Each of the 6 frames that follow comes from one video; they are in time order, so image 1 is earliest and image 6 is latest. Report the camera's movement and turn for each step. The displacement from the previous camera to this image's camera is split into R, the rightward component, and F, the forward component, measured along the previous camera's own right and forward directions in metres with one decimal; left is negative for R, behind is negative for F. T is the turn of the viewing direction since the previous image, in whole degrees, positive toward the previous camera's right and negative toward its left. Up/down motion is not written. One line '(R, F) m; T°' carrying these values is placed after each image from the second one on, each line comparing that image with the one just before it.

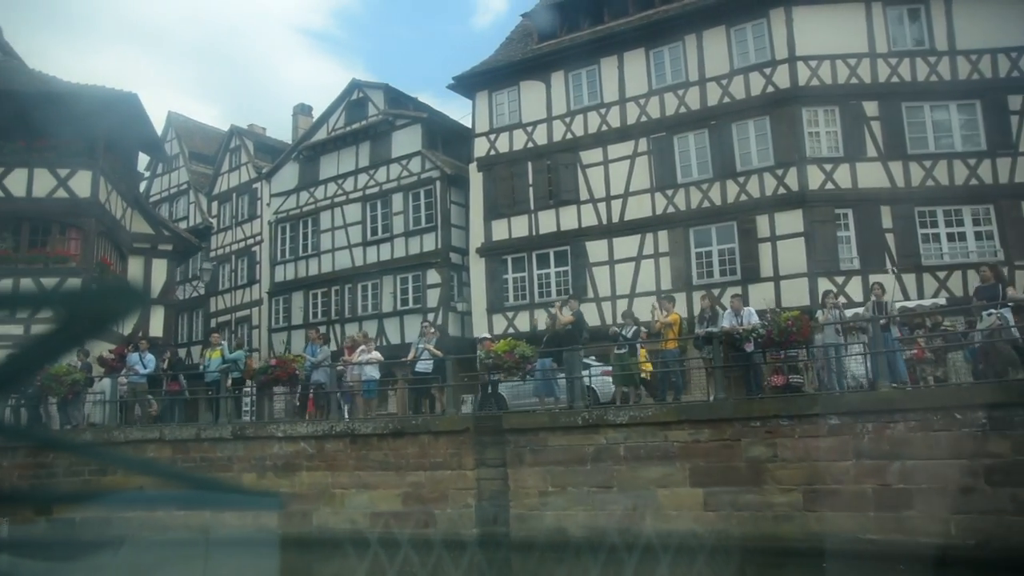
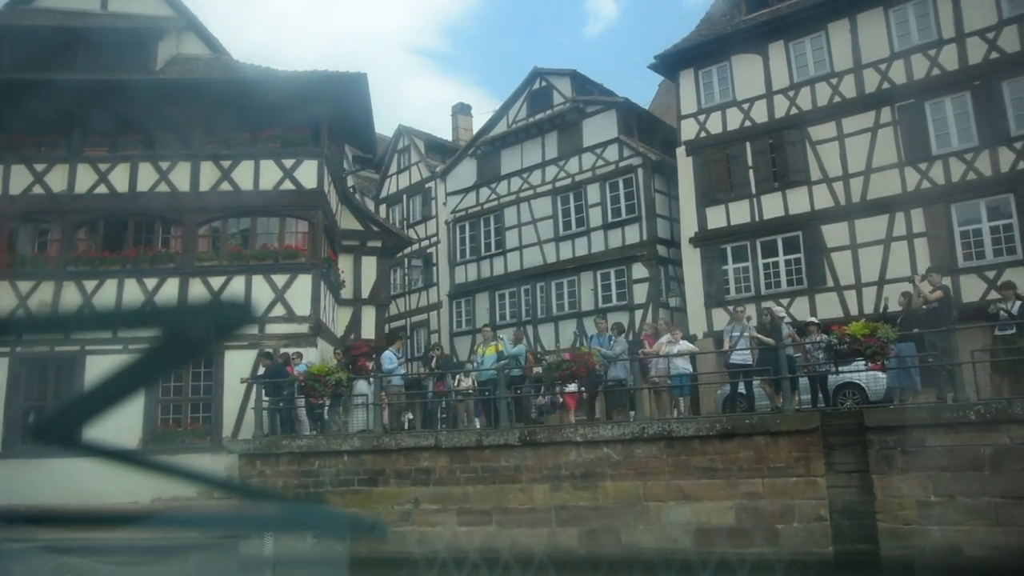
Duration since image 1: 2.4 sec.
(-2.5, +1.4) m; -6°
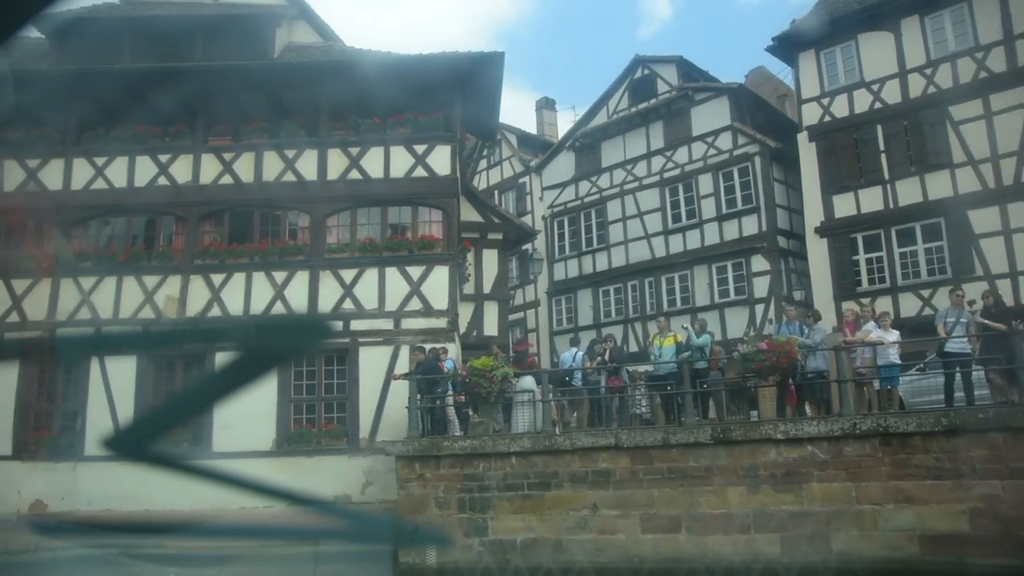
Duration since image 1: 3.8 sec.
(-1.5, +0.8) m; -3°
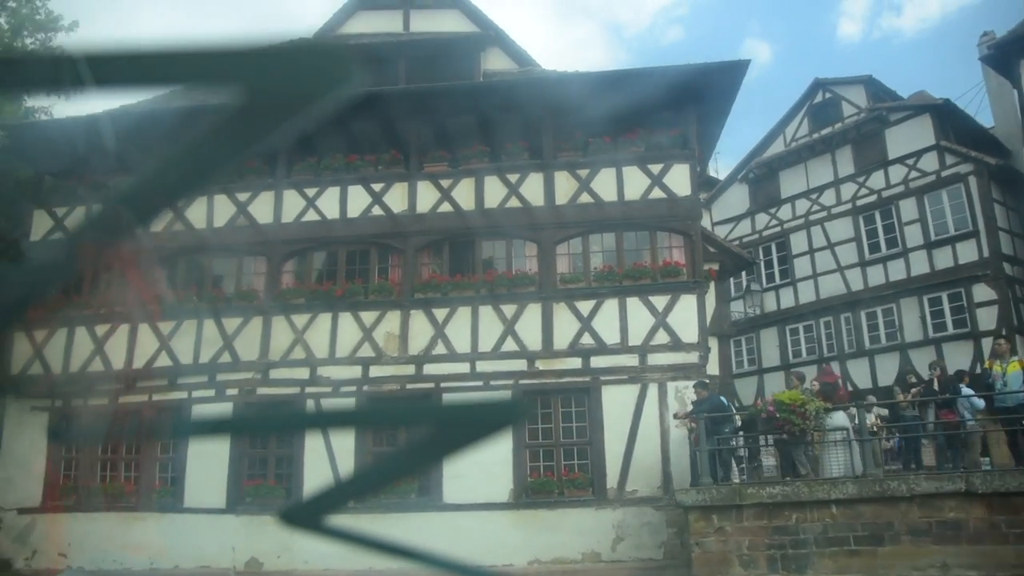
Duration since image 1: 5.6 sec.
(-2.1, +1.1) m; -5°
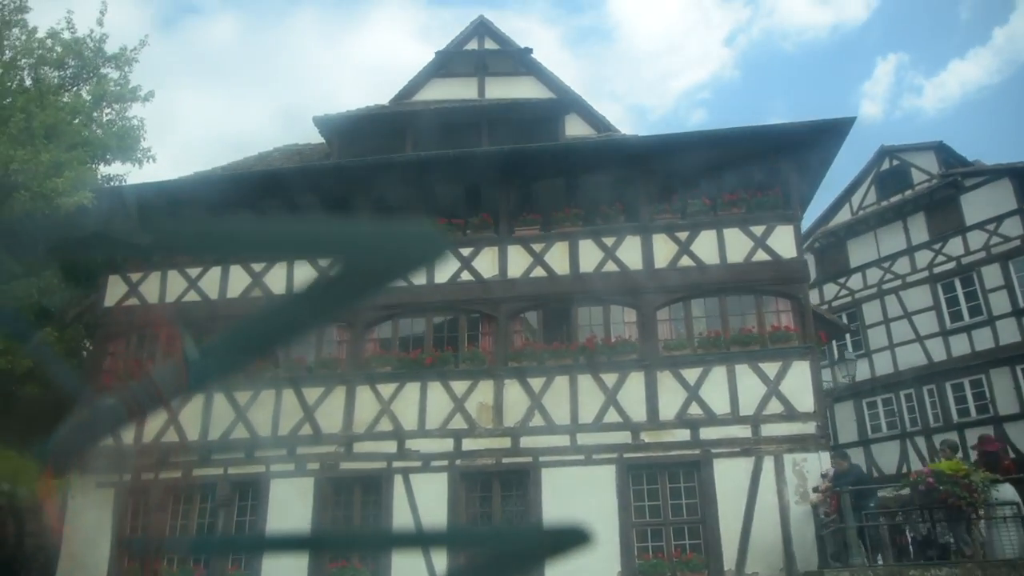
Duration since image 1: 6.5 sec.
(-1.0, +0.6) m; -1°
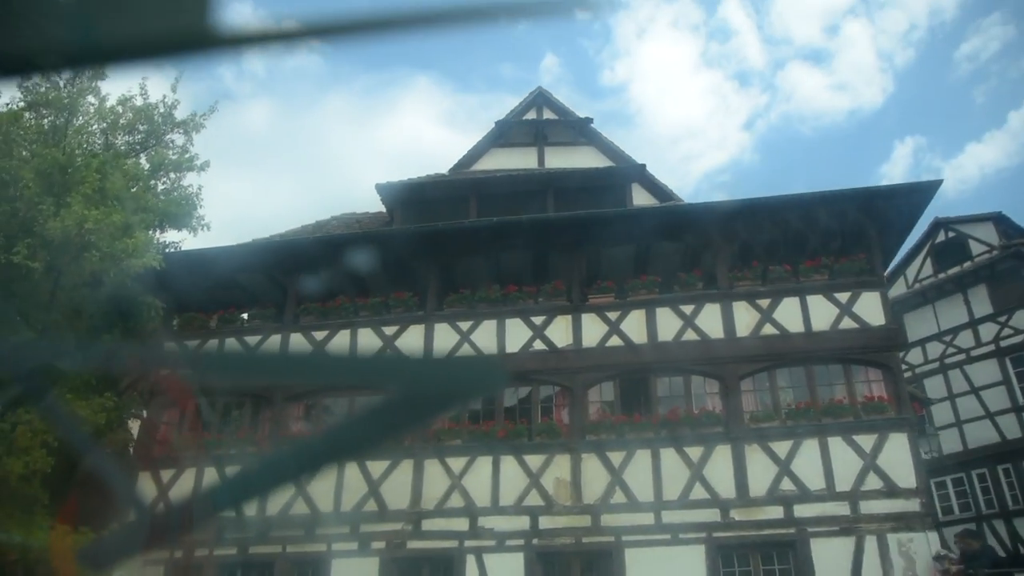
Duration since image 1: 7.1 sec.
(-0.7, +0.4) m; -1°
